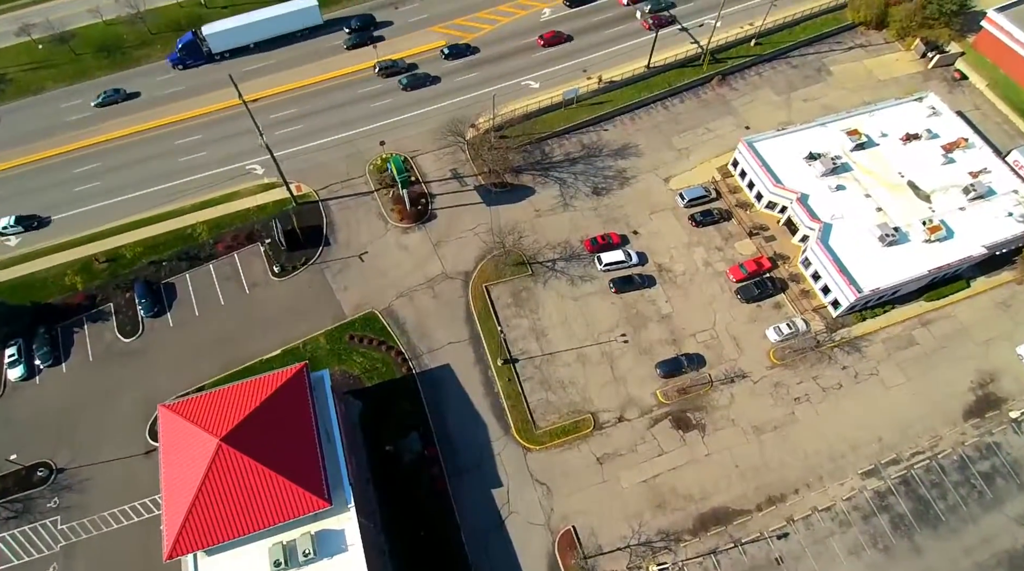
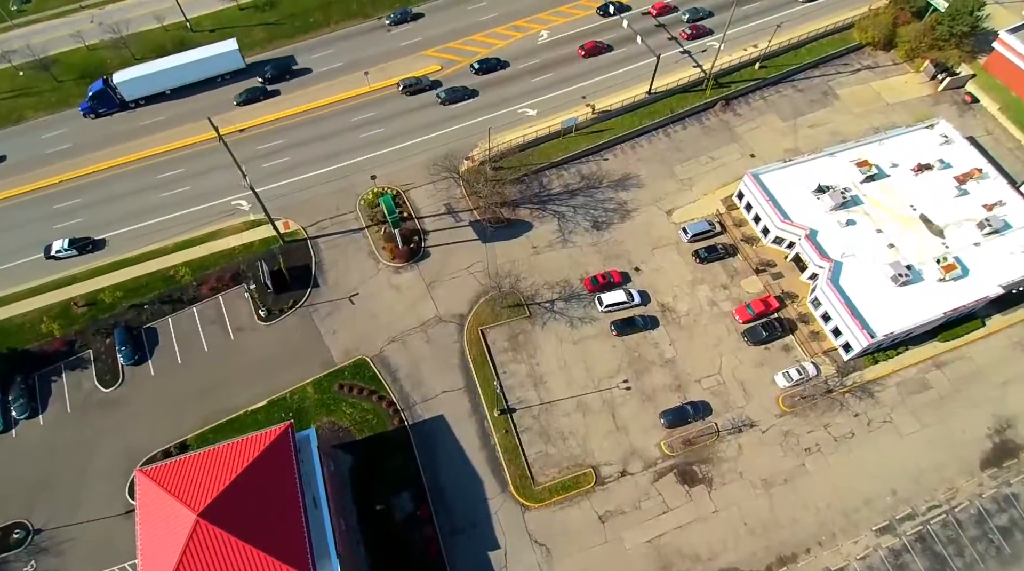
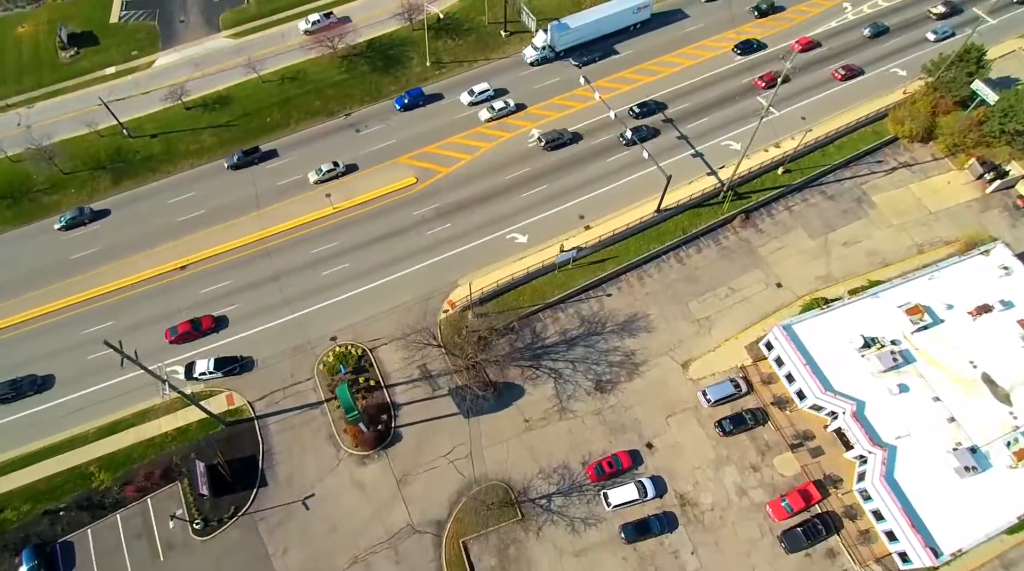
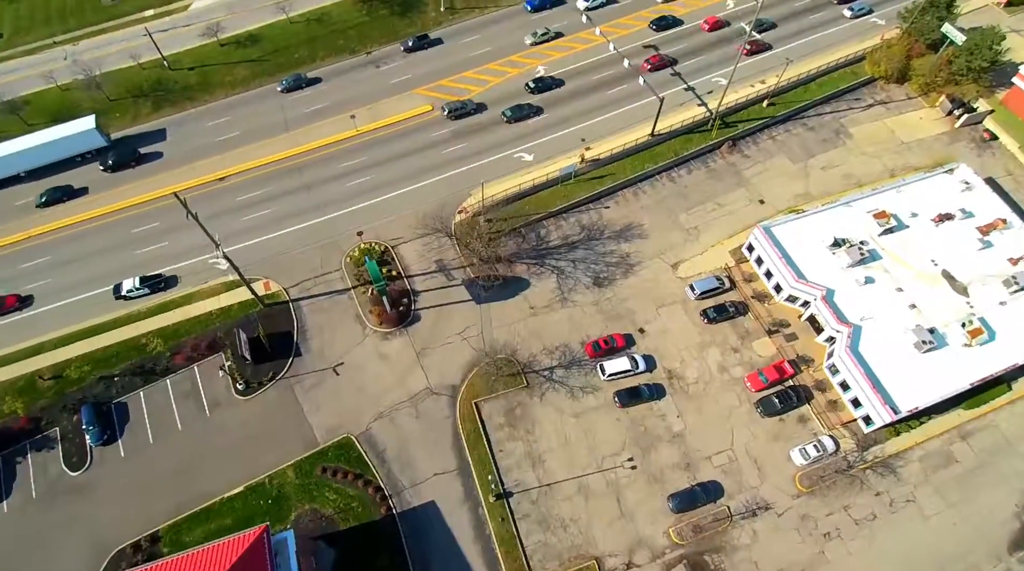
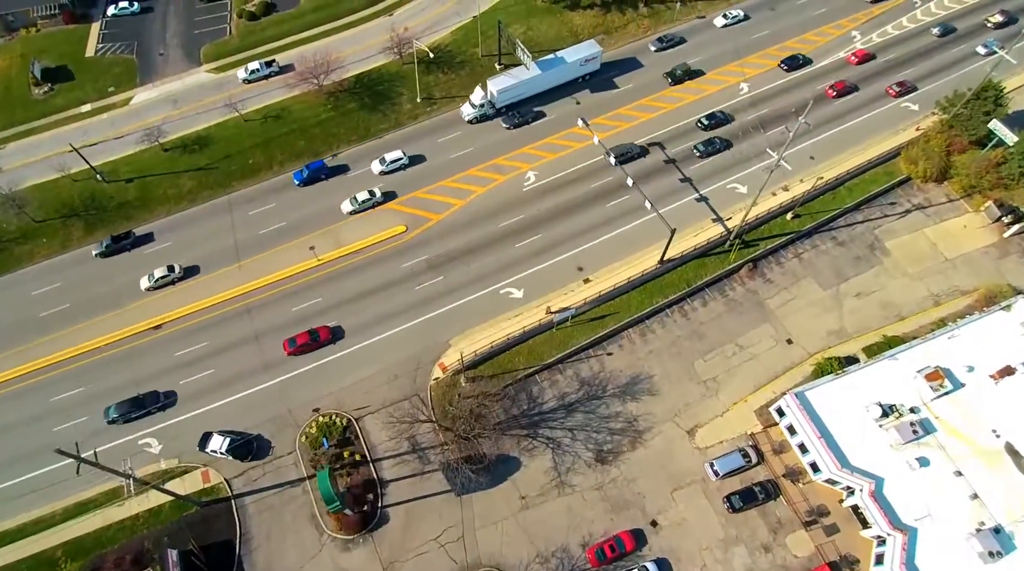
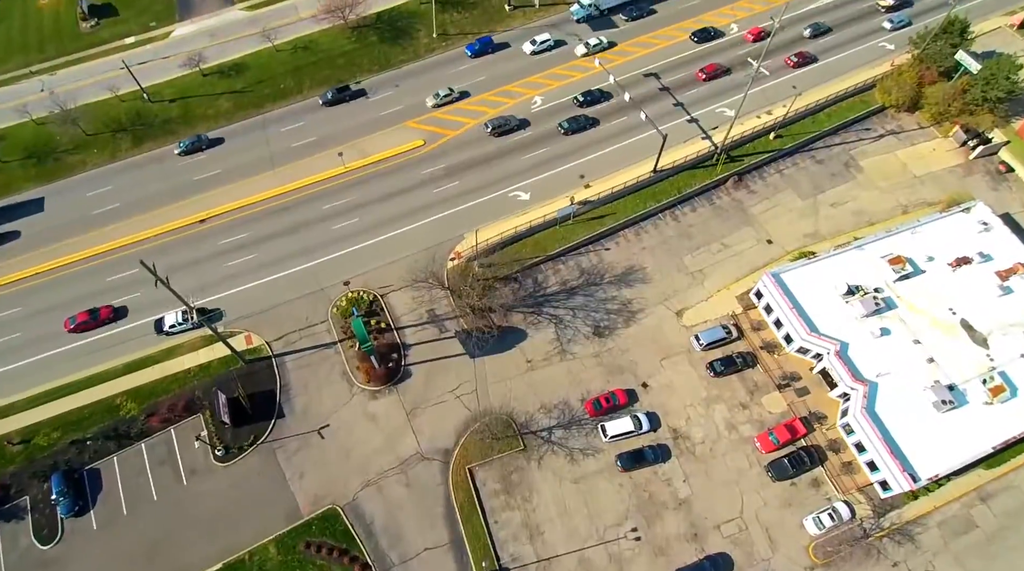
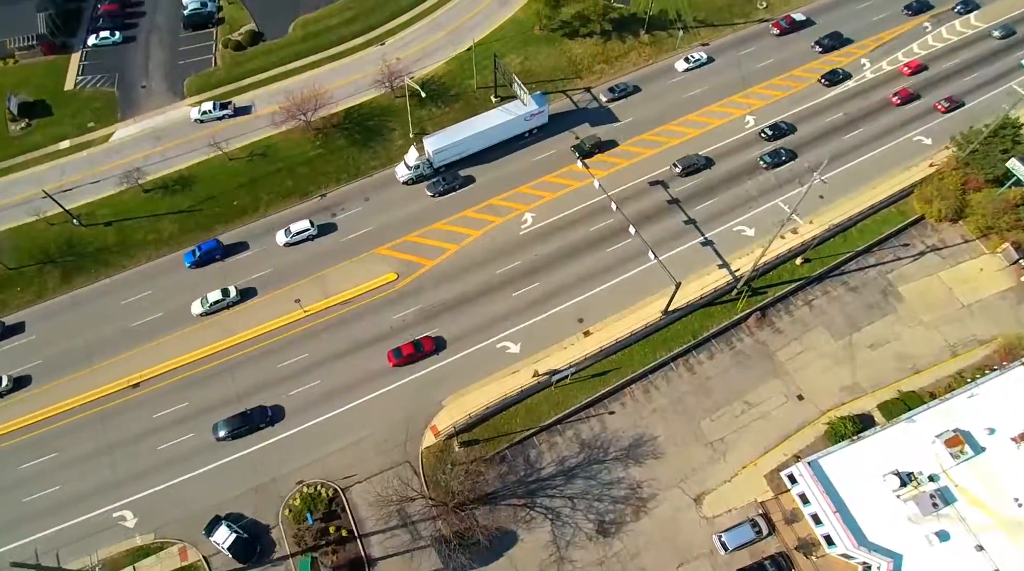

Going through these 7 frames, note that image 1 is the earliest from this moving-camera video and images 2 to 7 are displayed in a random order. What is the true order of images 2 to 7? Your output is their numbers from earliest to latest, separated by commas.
2, 4, 6, 3, 5, 7
